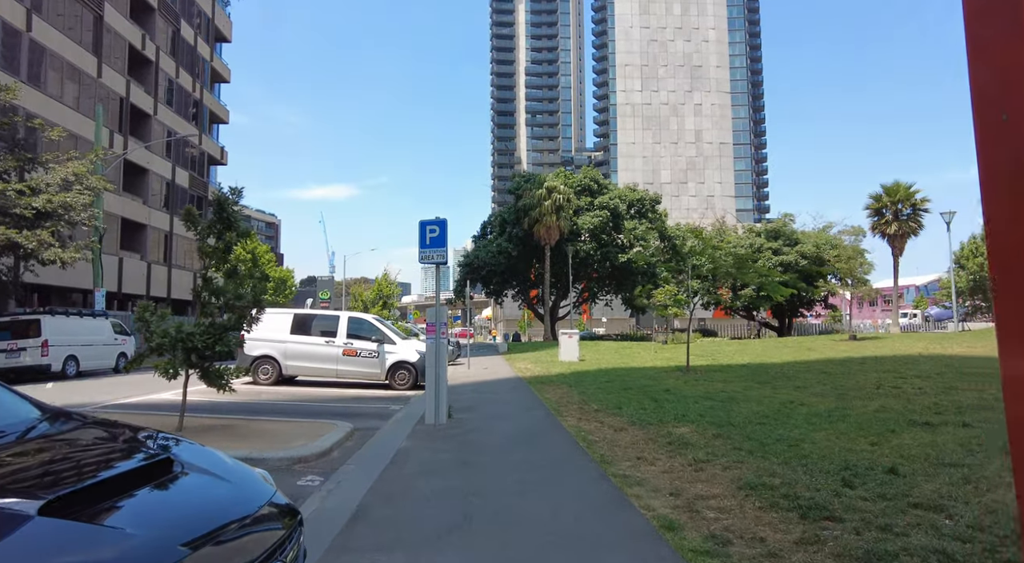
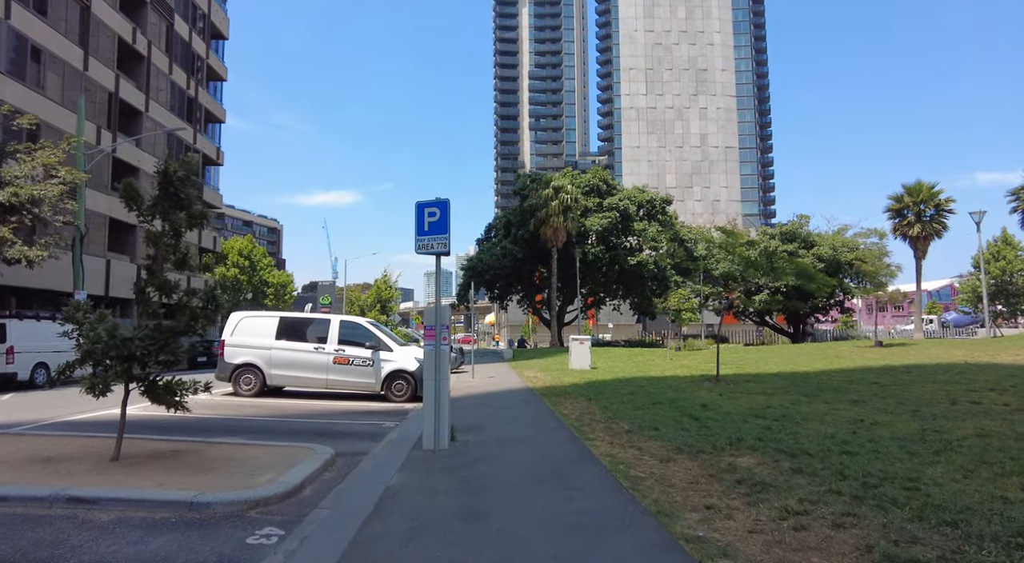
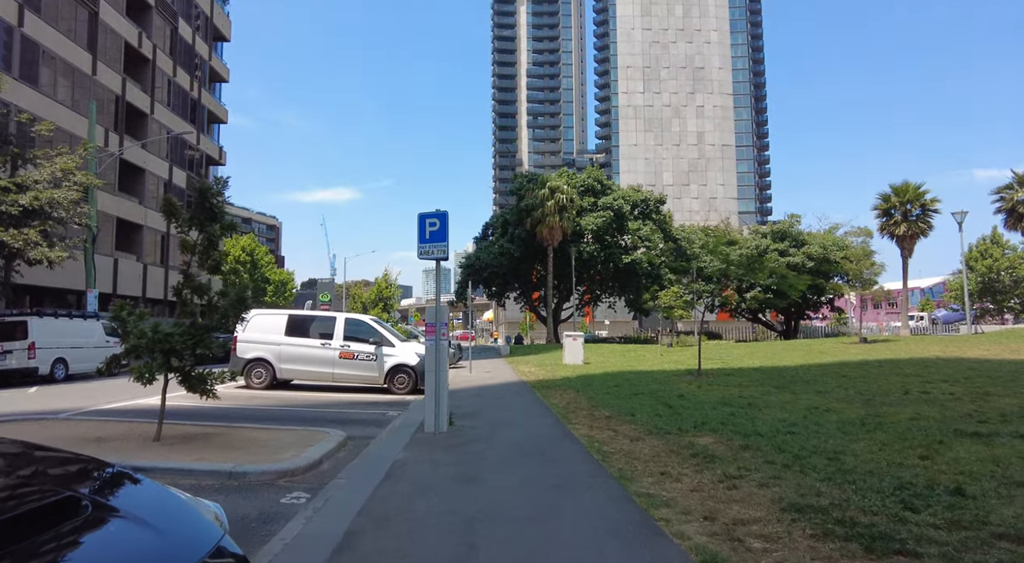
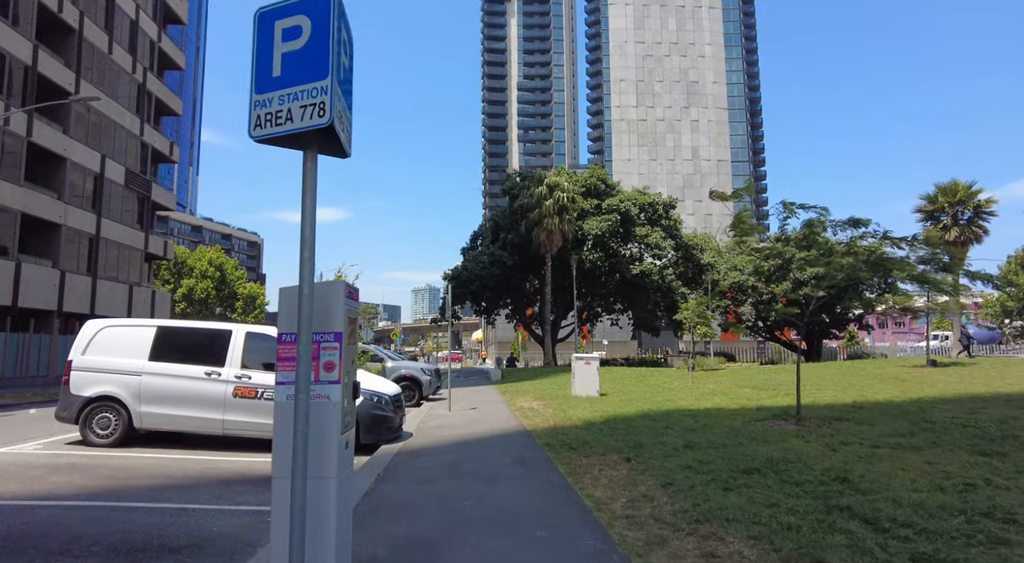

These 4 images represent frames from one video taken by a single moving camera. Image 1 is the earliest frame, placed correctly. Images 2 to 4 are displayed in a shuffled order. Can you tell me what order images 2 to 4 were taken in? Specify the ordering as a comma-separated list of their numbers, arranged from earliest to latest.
3, 2, 4
